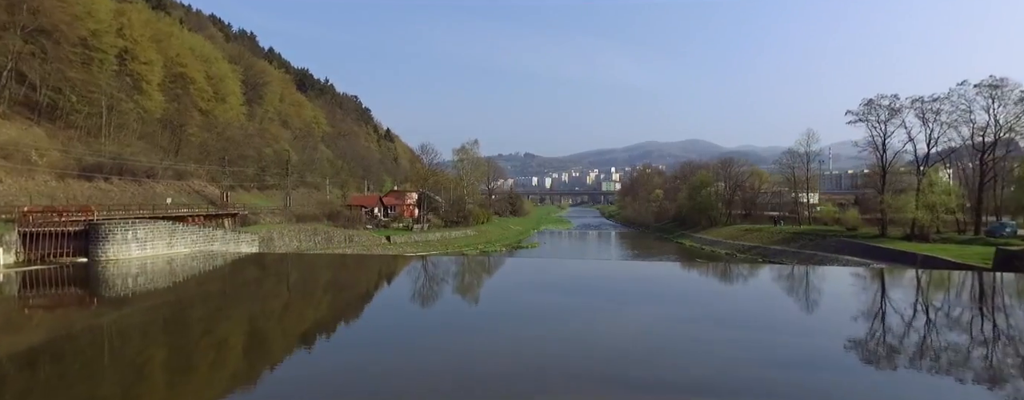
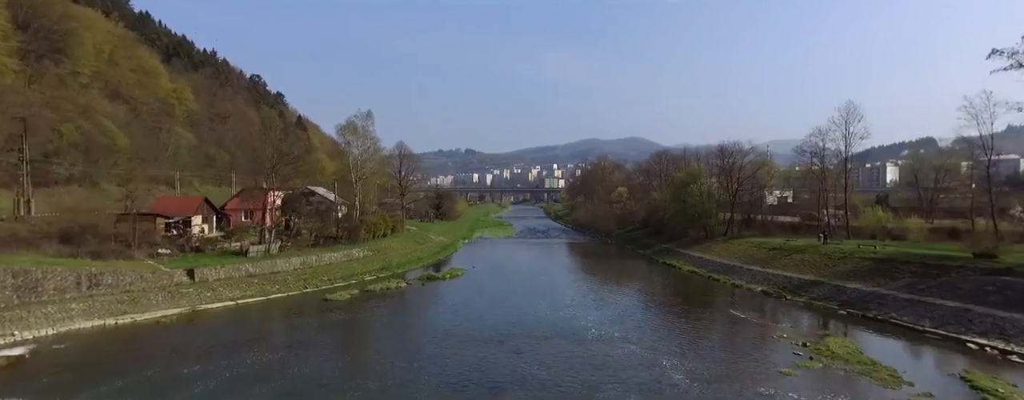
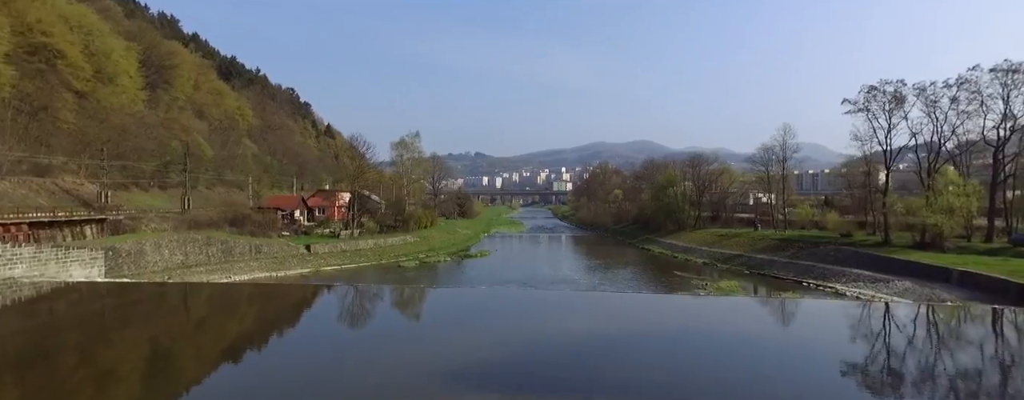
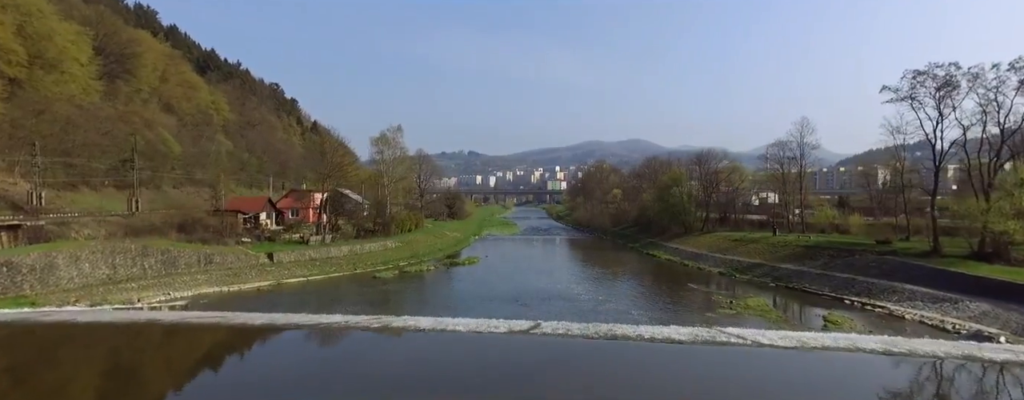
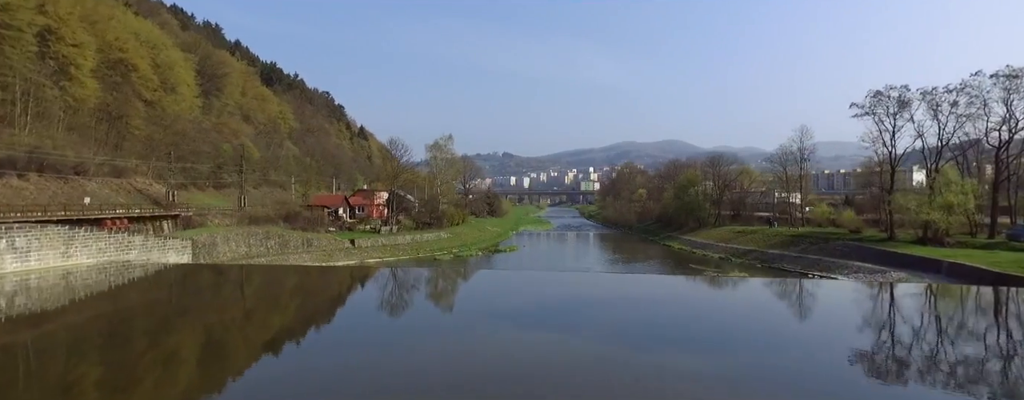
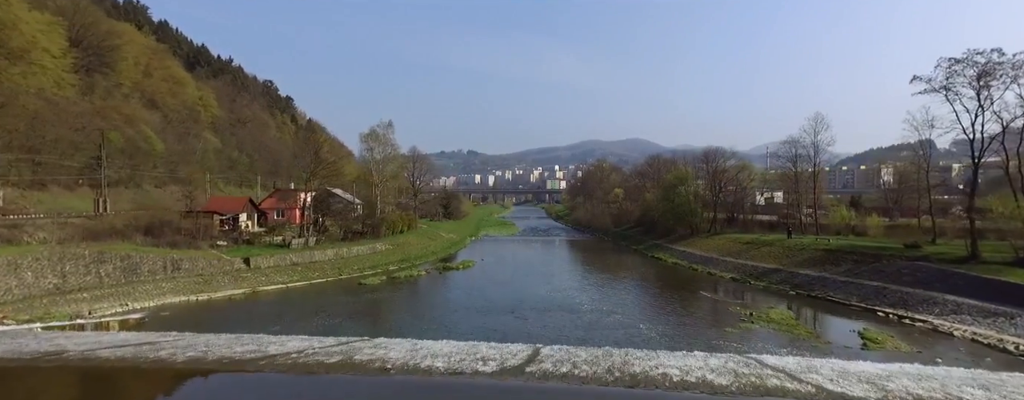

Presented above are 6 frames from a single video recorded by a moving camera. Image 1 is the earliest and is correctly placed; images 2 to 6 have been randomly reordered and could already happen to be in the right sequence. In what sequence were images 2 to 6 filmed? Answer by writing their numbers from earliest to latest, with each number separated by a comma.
5, 3, 4, 6, 2
